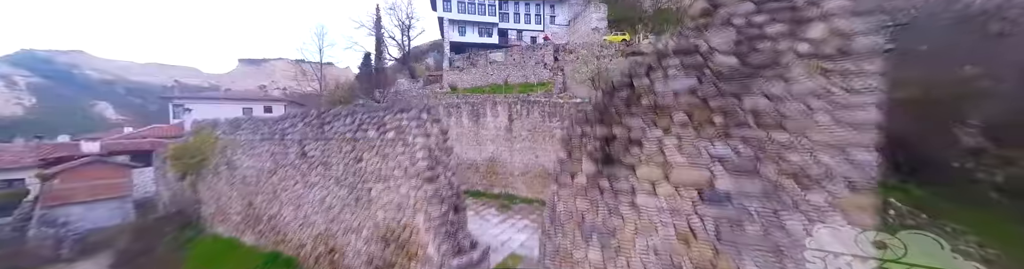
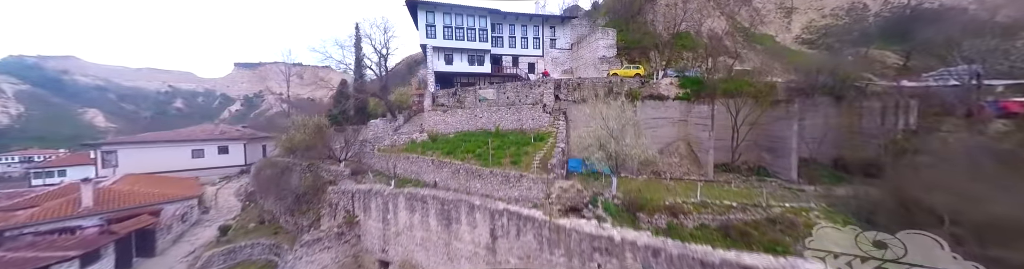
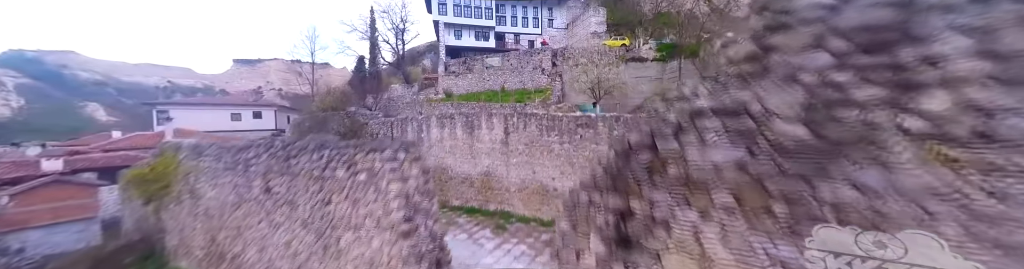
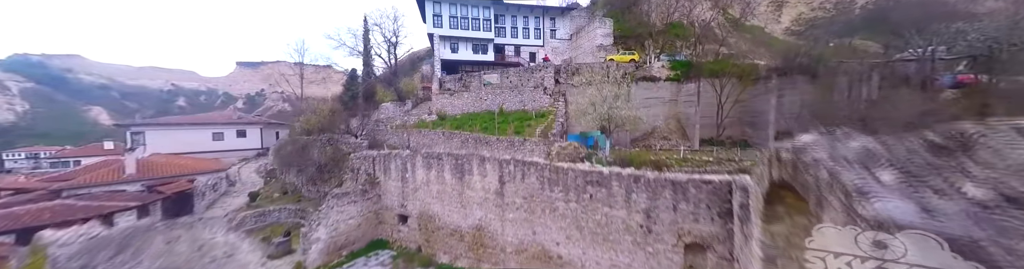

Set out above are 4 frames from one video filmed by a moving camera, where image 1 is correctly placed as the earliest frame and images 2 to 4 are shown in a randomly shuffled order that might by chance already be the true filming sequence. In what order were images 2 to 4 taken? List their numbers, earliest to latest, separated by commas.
3, 4, 2
